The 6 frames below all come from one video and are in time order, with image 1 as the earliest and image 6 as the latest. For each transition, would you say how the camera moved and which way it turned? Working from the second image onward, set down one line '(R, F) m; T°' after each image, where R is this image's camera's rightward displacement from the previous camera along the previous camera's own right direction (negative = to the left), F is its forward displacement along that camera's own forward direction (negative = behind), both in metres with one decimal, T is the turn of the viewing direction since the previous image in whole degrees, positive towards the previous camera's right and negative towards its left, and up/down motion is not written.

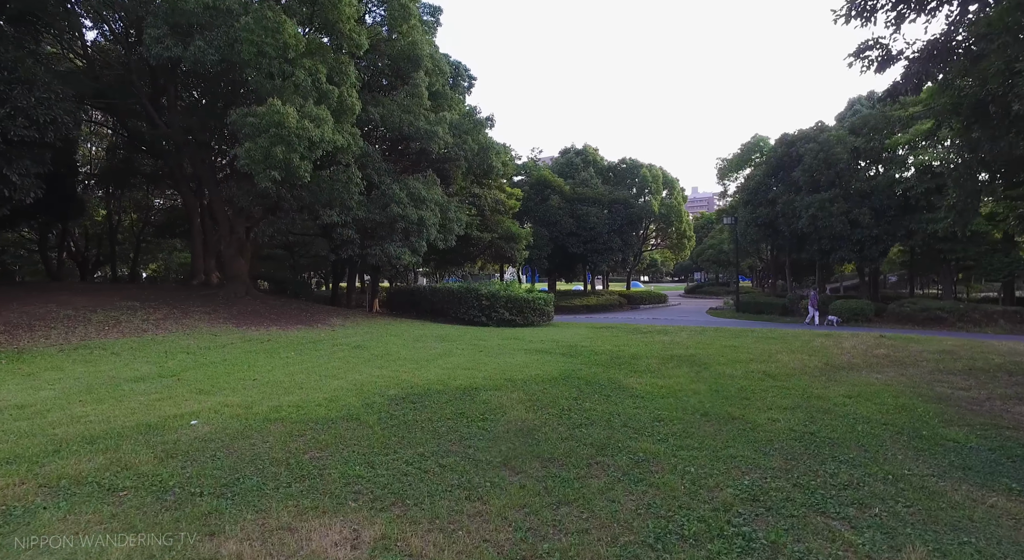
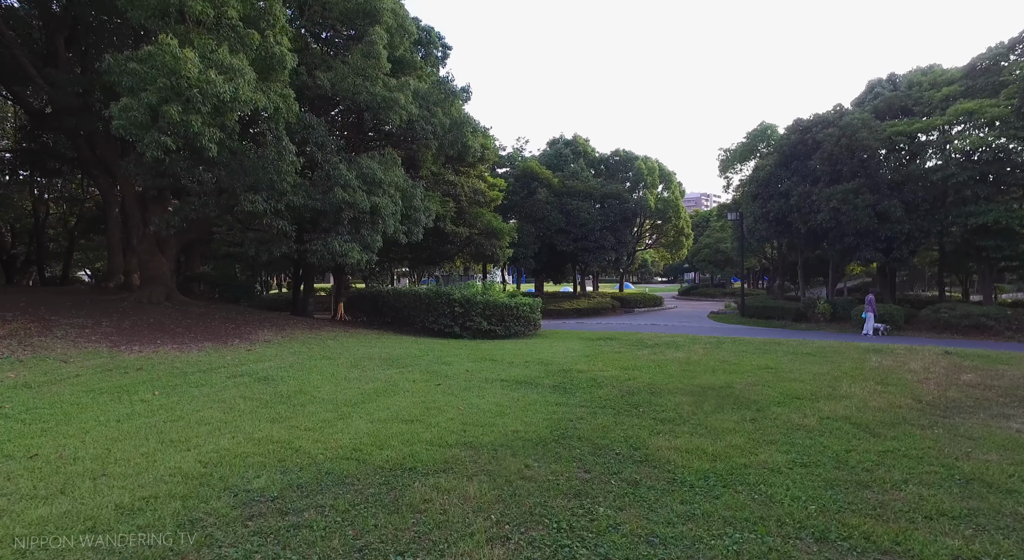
(+0.2, +2.8) m; +1°
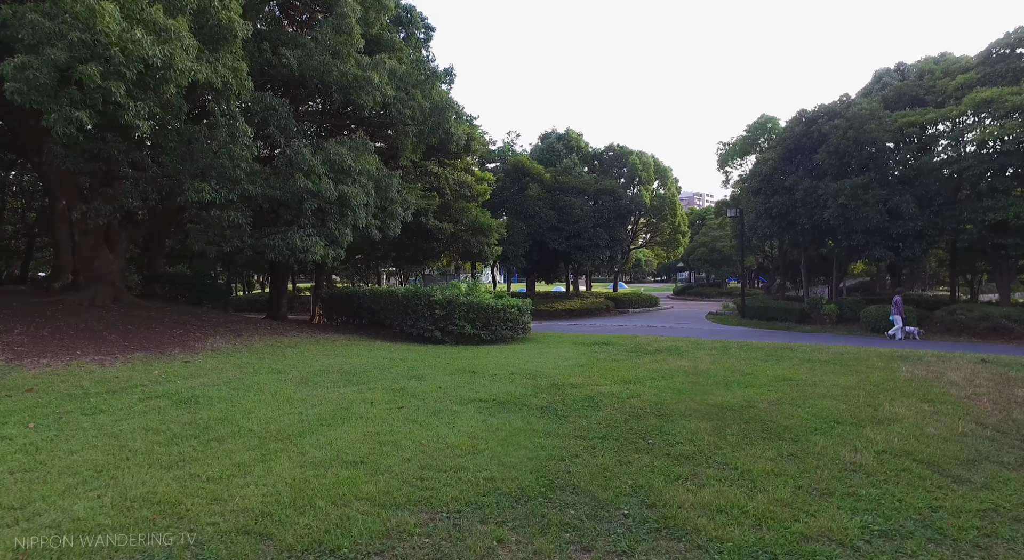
(+0.1, +1.3) m; +1°
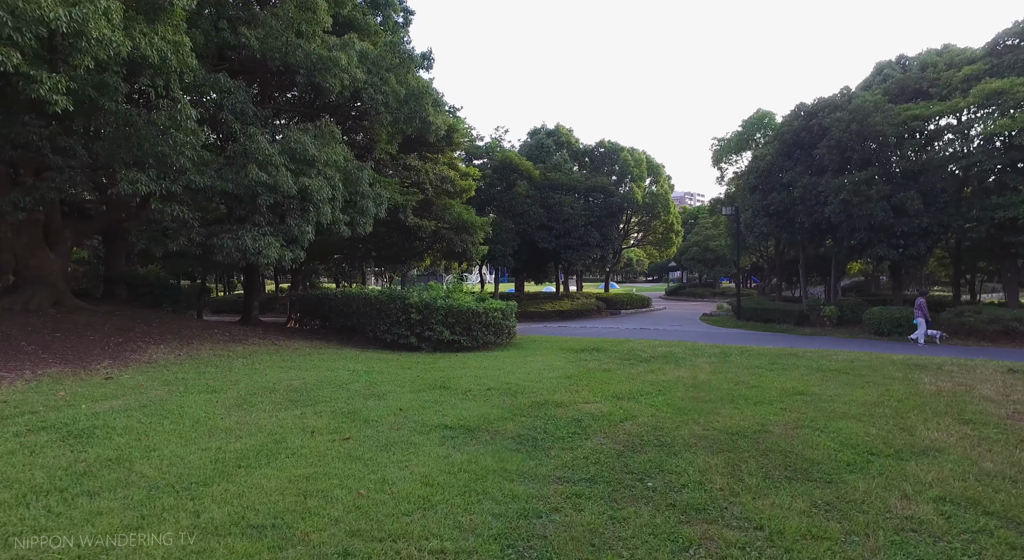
(+0.2, +1.0) m; +1°
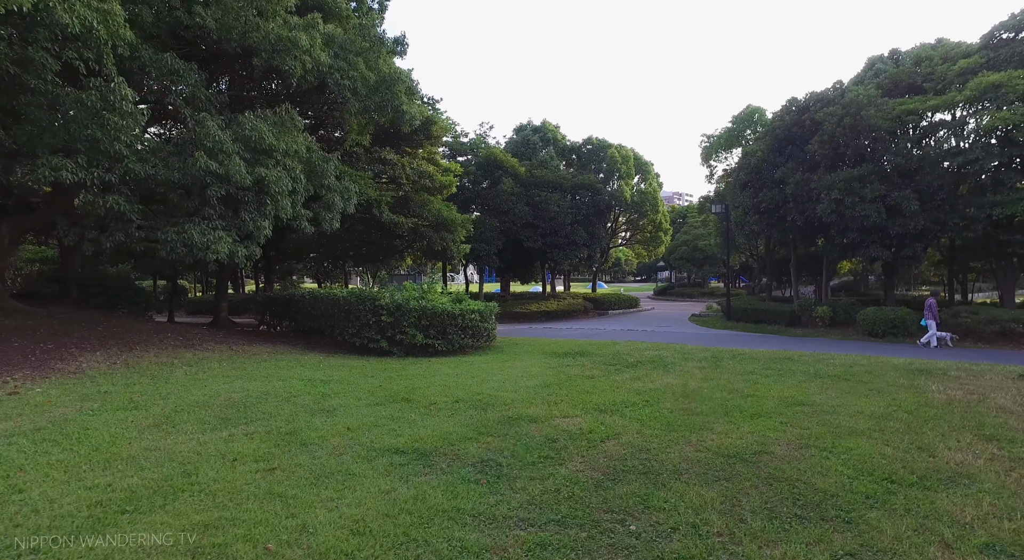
(+0.2, +0.7) m; +1°
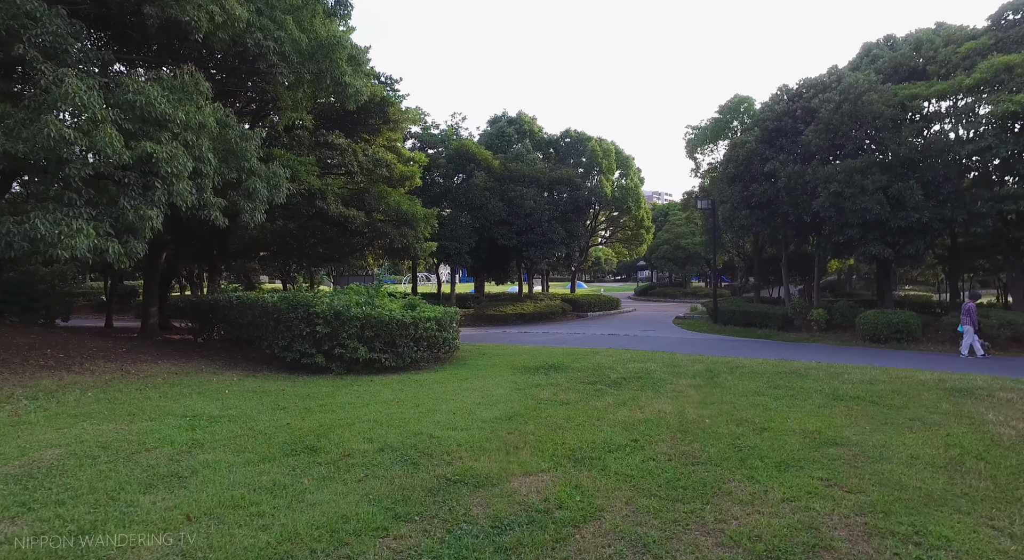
(+0.3, +1.7) m; +2°
